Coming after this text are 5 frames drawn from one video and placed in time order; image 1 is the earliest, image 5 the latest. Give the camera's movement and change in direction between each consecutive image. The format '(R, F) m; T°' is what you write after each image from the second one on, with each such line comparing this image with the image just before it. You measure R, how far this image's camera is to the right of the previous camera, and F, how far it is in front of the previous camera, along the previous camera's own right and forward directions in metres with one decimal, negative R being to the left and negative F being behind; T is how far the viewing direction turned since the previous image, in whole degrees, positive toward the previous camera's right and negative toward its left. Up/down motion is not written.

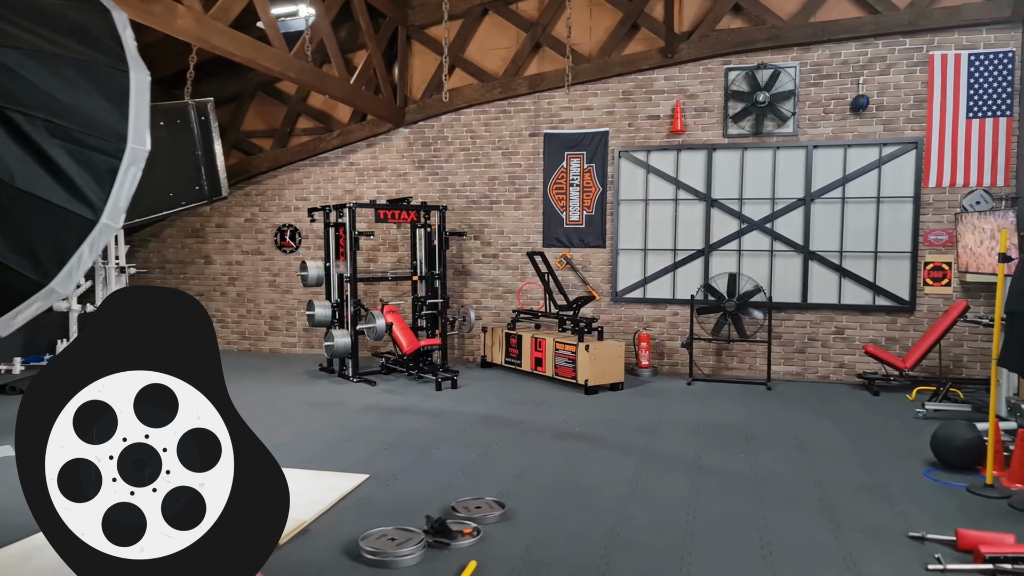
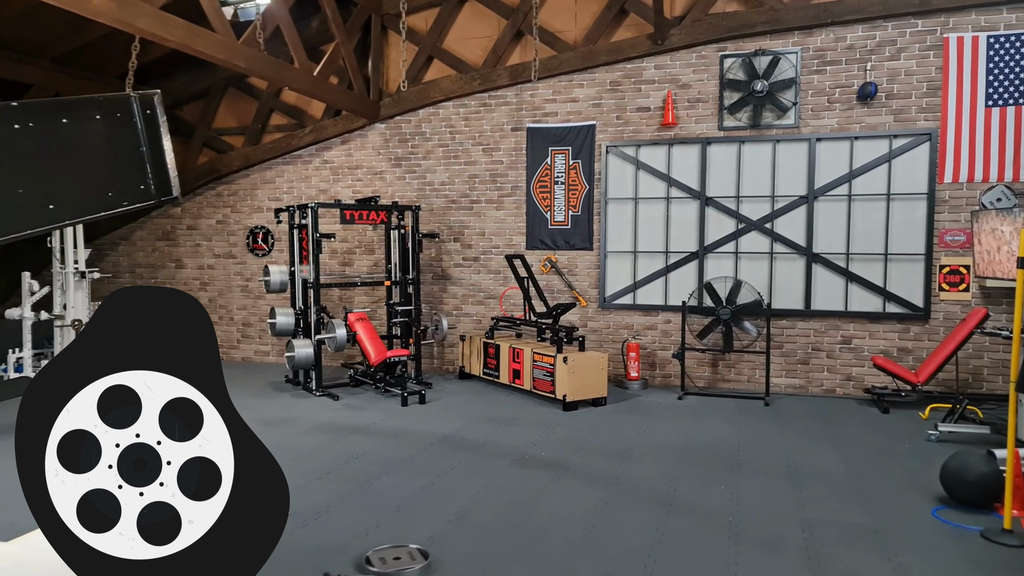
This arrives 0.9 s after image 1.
(+0.4, +0.5) m; -2°
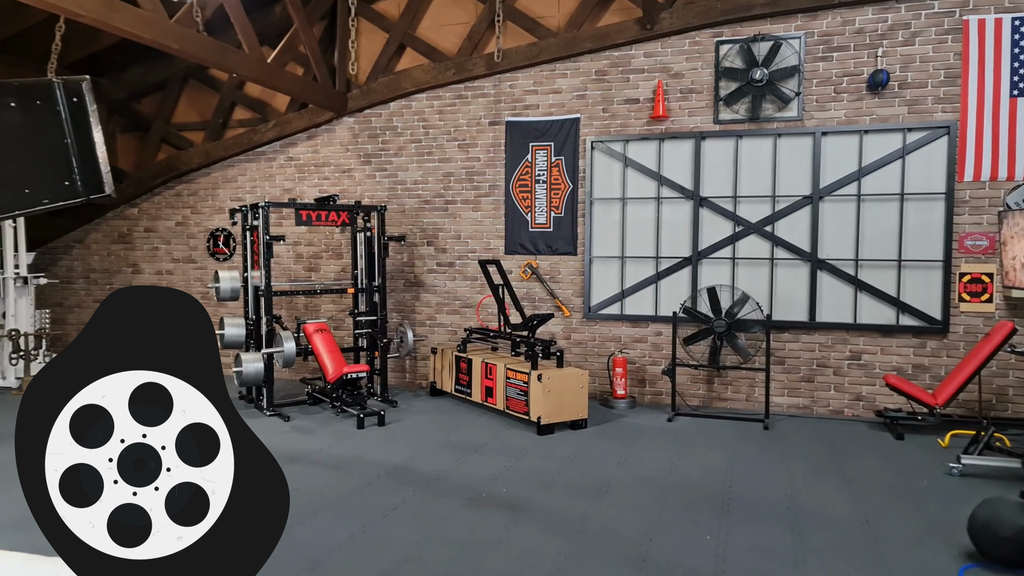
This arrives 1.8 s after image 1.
(+0.3, +0.6) m; -1°
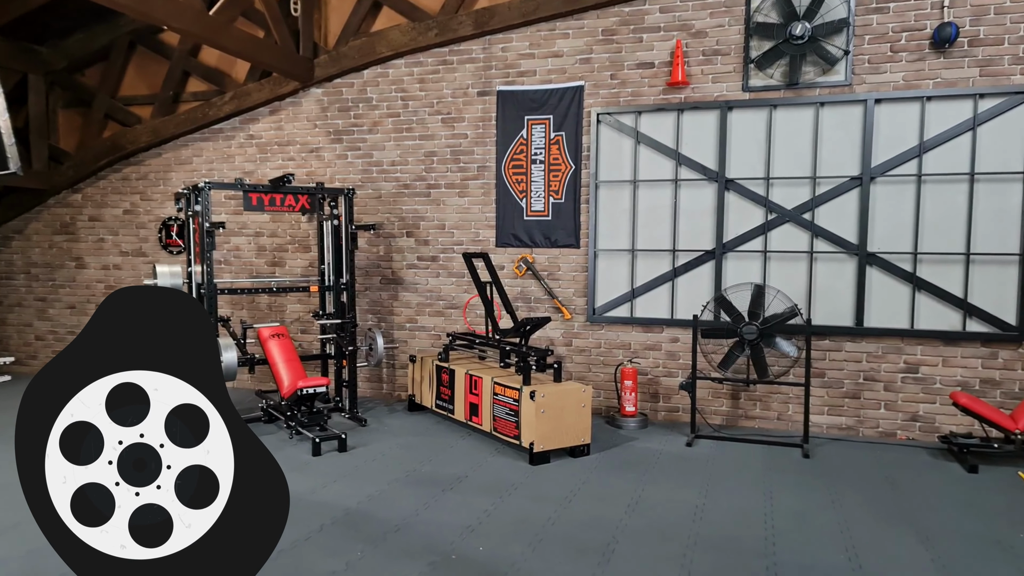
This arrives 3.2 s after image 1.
(+0.1, +0.9) m; -1°
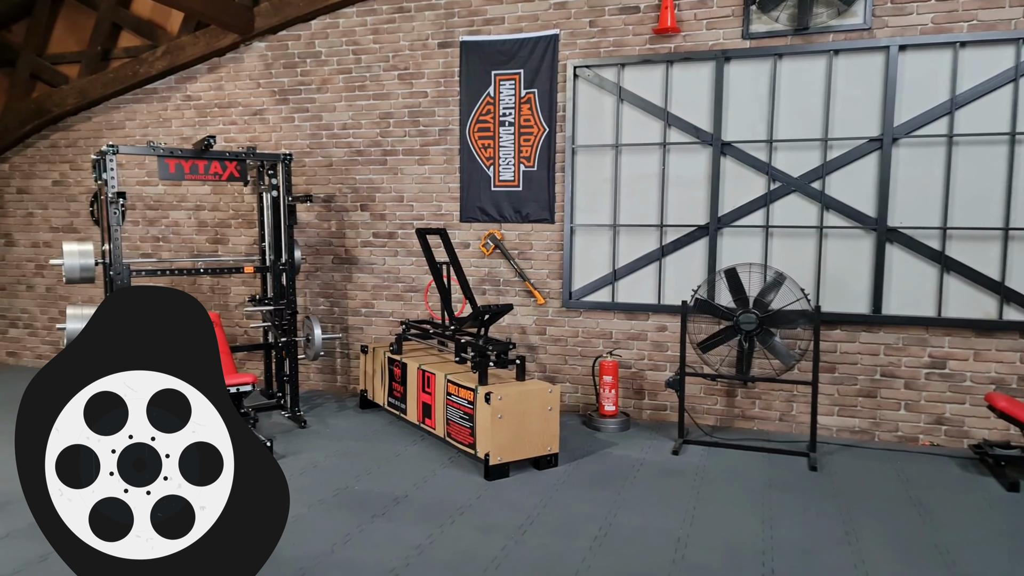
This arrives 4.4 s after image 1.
(+0.3, +0.7) m; -1°
